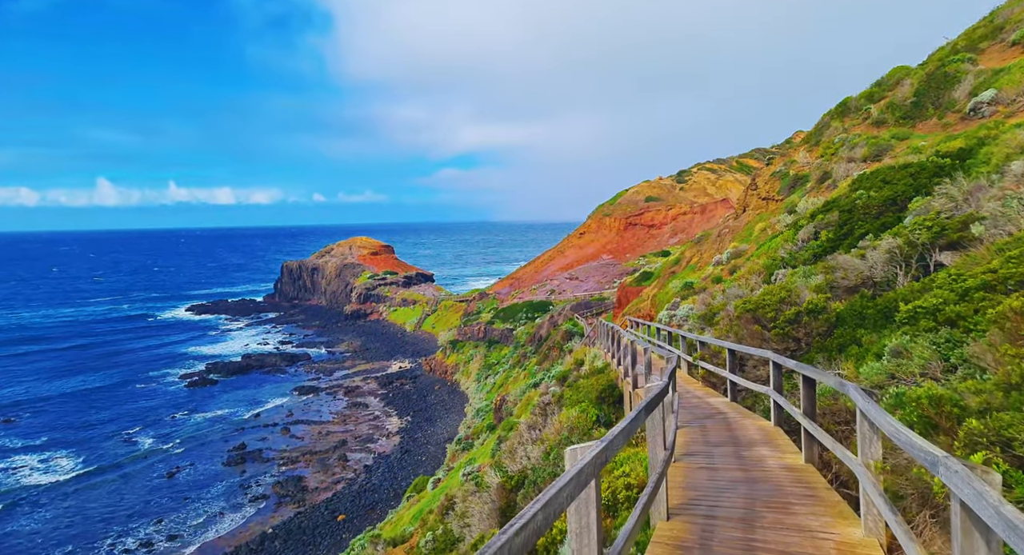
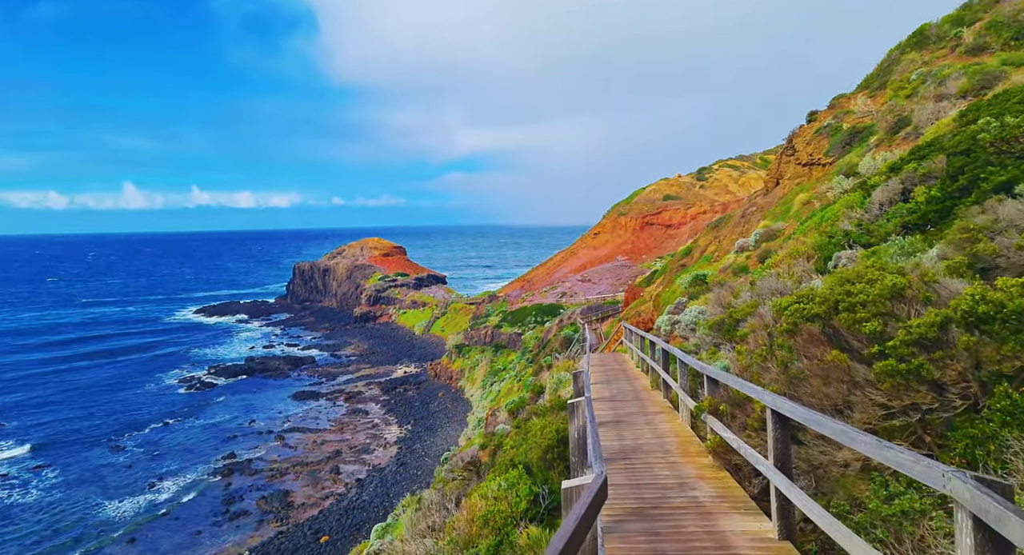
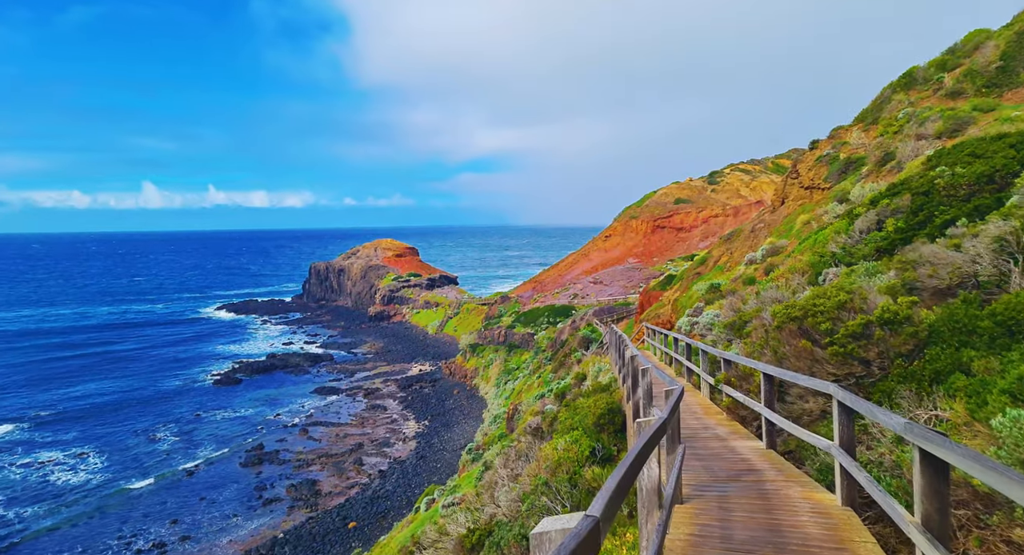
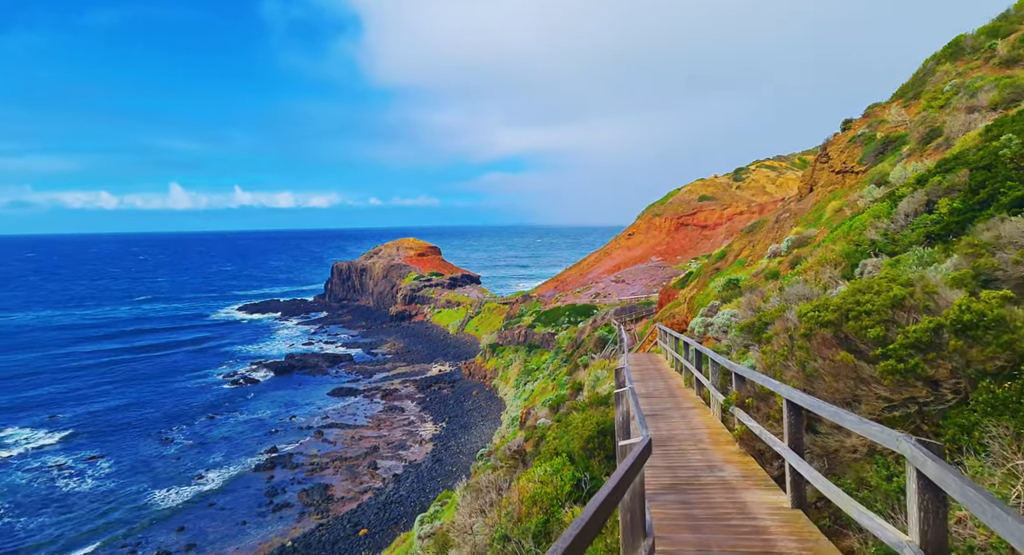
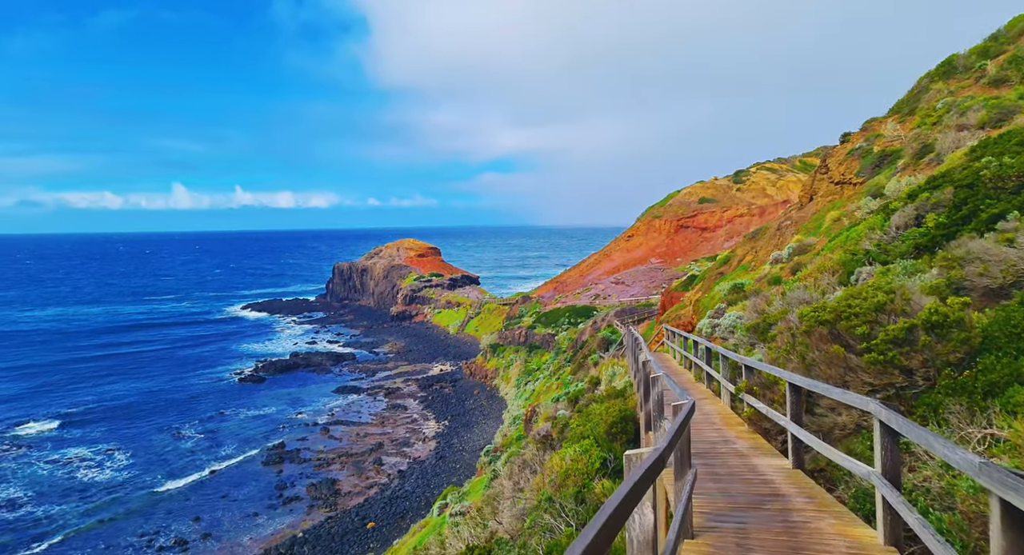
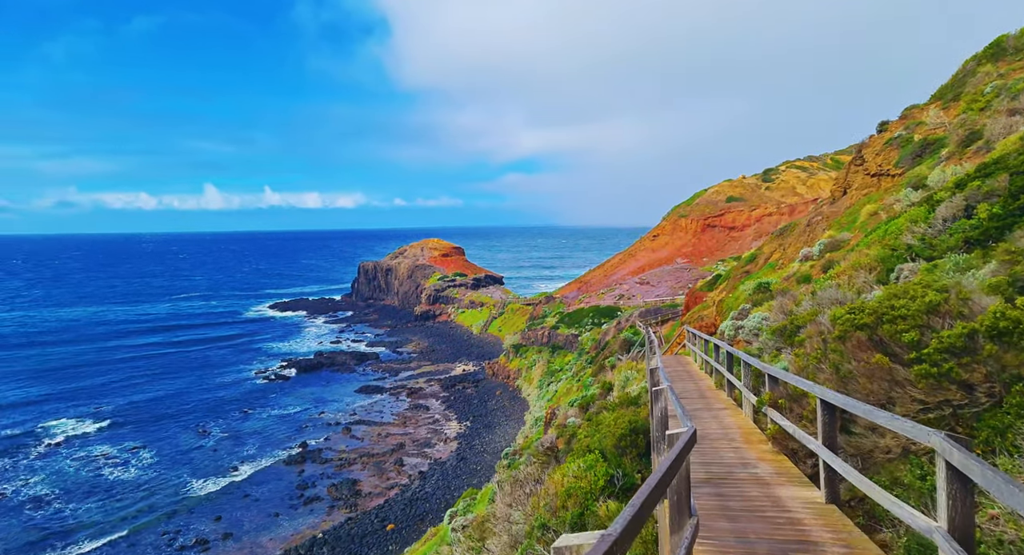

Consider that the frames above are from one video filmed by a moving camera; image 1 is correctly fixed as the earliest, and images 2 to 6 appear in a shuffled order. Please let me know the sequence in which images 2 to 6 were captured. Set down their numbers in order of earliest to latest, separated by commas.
3, 5, 6, 4, 2
